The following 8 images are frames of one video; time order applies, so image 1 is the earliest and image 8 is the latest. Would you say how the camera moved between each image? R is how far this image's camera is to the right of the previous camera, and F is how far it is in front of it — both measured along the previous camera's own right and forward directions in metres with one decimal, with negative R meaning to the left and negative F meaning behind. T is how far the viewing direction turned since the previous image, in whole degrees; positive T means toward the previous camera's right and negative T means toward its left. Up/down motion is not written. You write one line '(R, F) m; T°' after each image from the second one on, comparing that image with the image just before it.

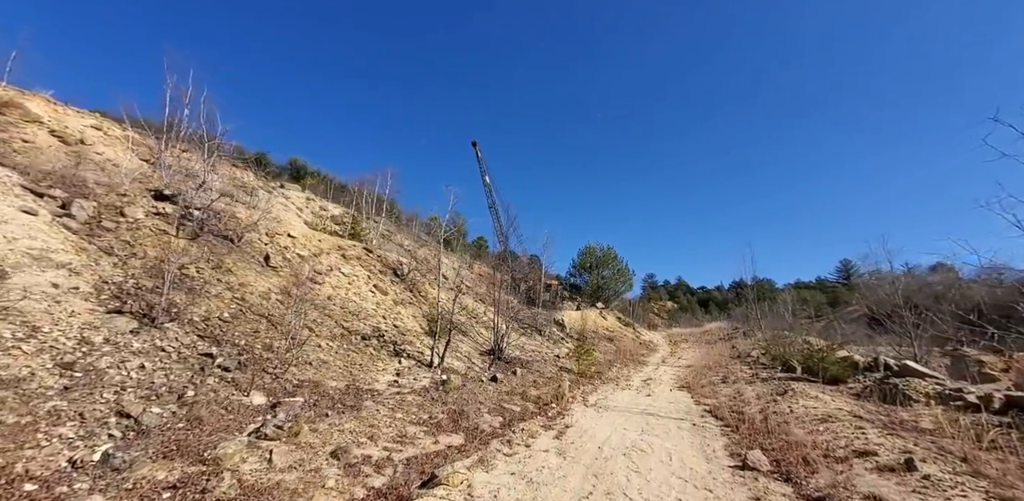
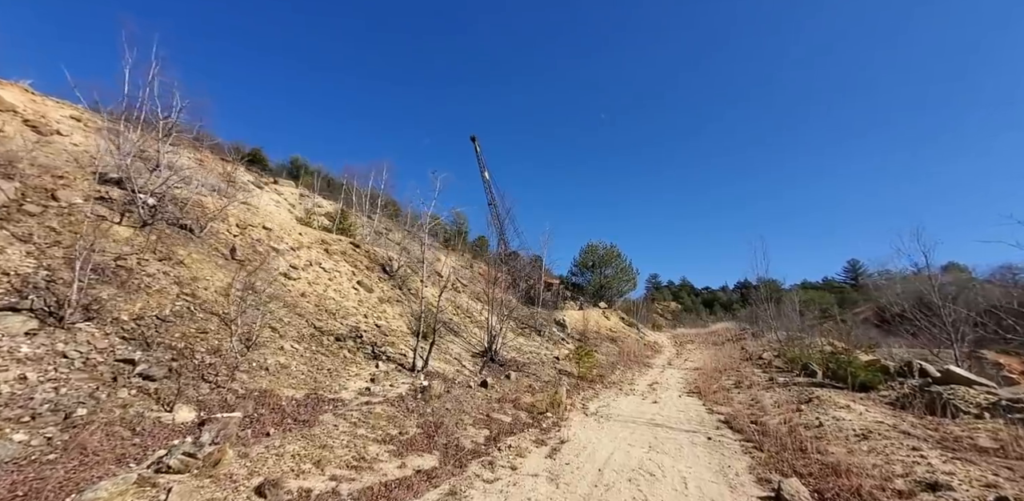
(+0.3, +1.1) m; 0°
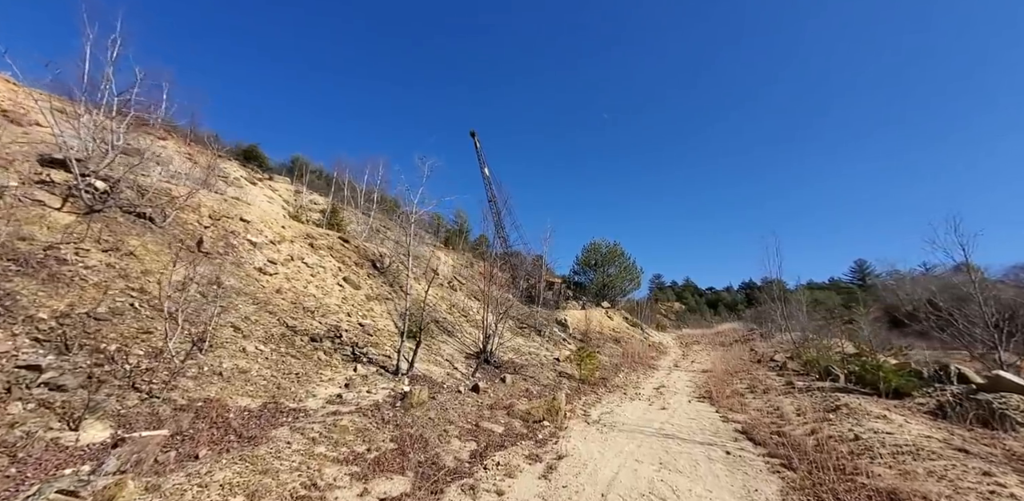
(+0.2, +1.0) m; 0°
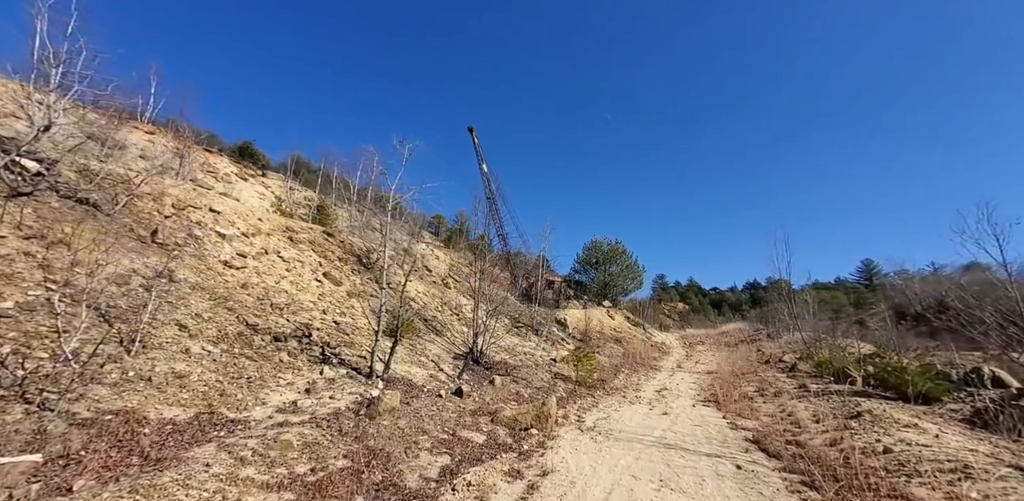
(+0.4, +0.9) m; 0°
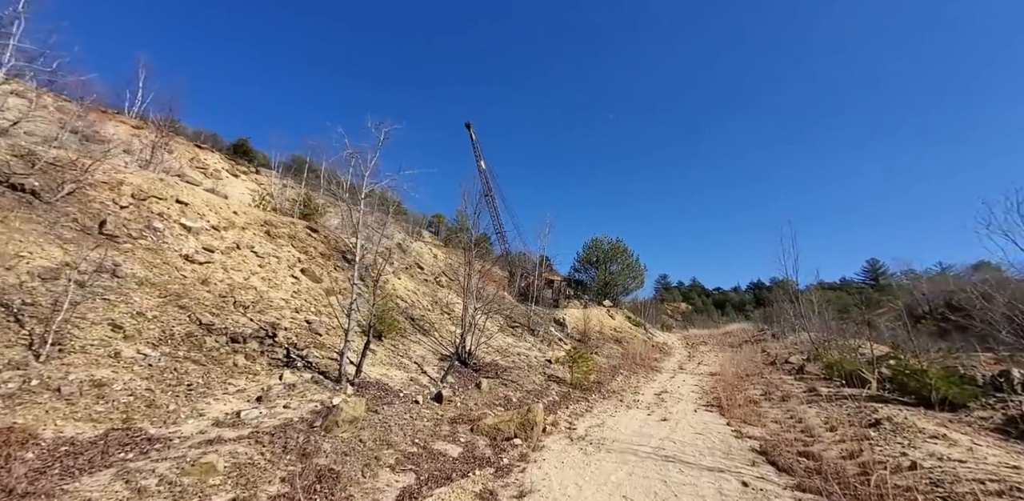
(+0.4, +0.8) m; 0°
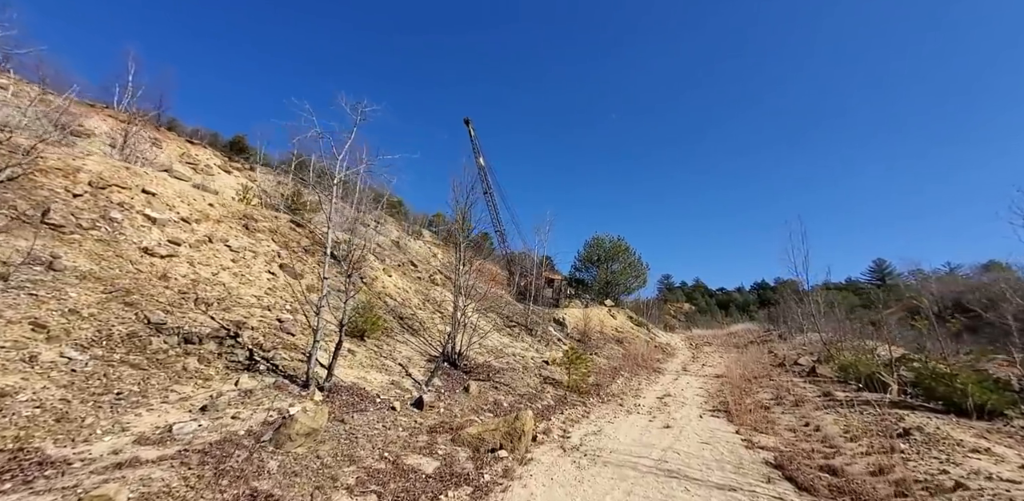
(+0.3, +0.8) m; 0°
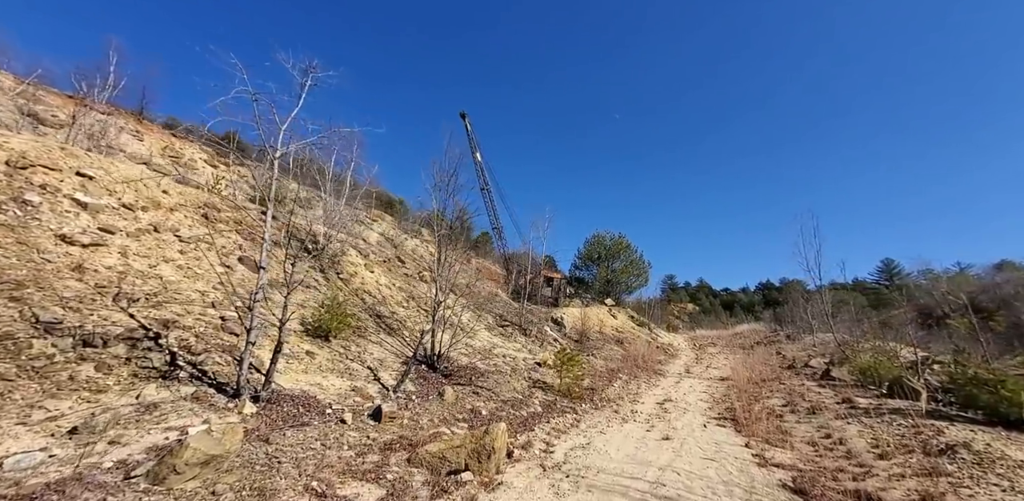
(+0.5, +1.1) m; 0°
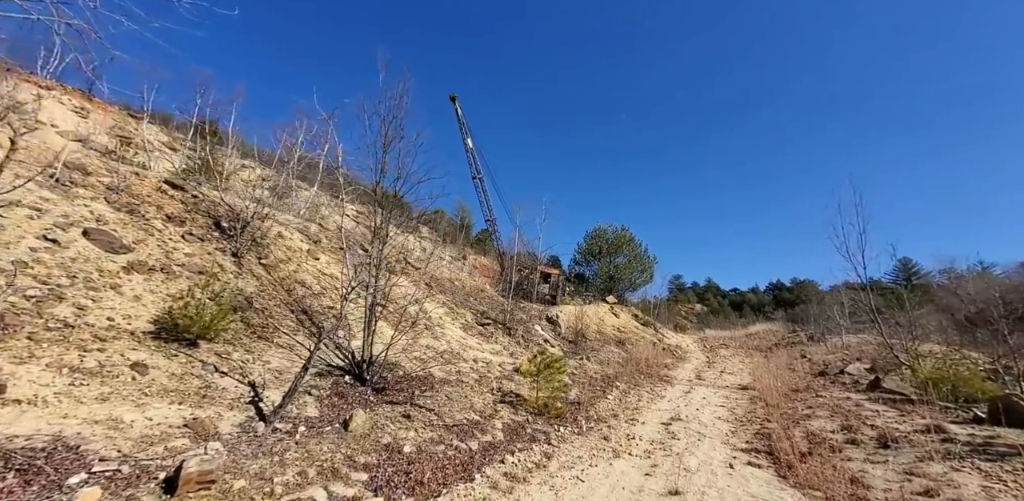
(+1.0, +2.8) m; -1°
